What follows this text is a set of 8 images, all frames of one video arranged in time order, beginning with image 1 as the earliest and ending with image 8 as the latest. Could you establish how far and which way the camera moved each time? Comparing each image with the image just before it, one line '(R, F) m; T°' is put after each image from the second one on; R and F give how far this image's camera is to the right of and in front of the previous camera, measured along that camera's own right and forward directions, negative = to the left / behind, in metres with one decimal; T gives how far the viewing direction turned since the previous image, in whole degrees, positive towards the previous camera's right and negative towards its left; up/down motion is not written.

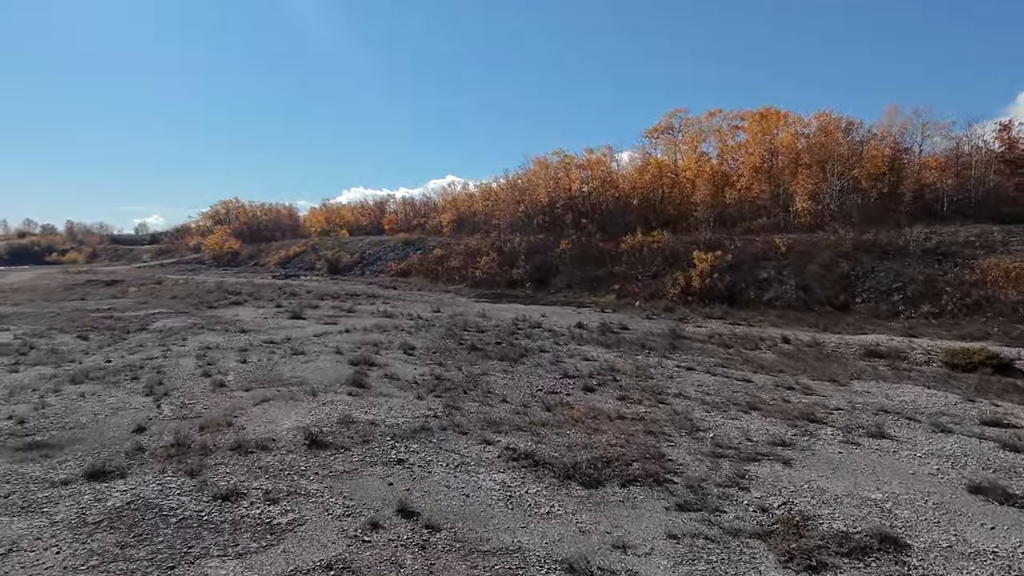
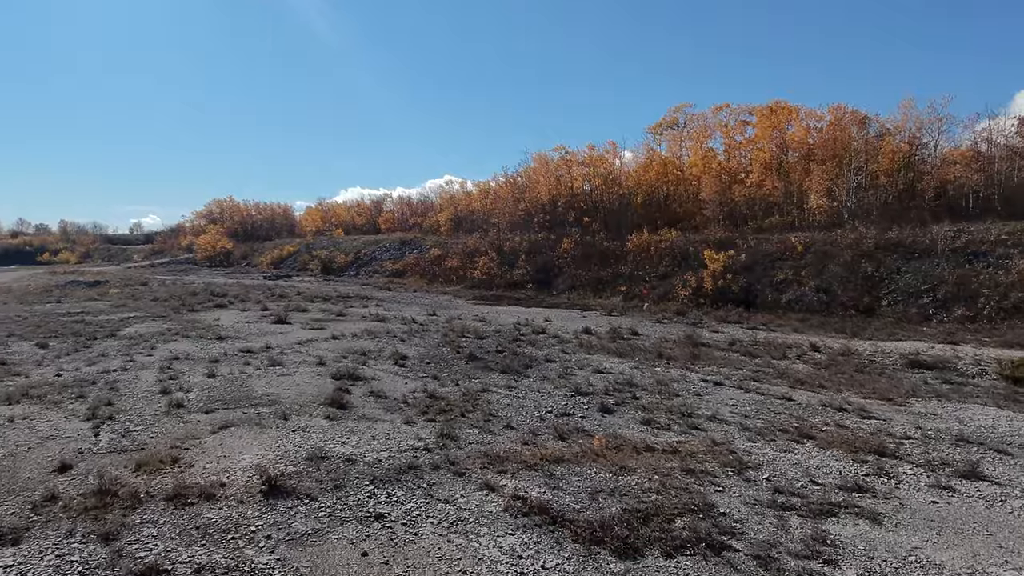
(-0.1, +2.2) m; 0°
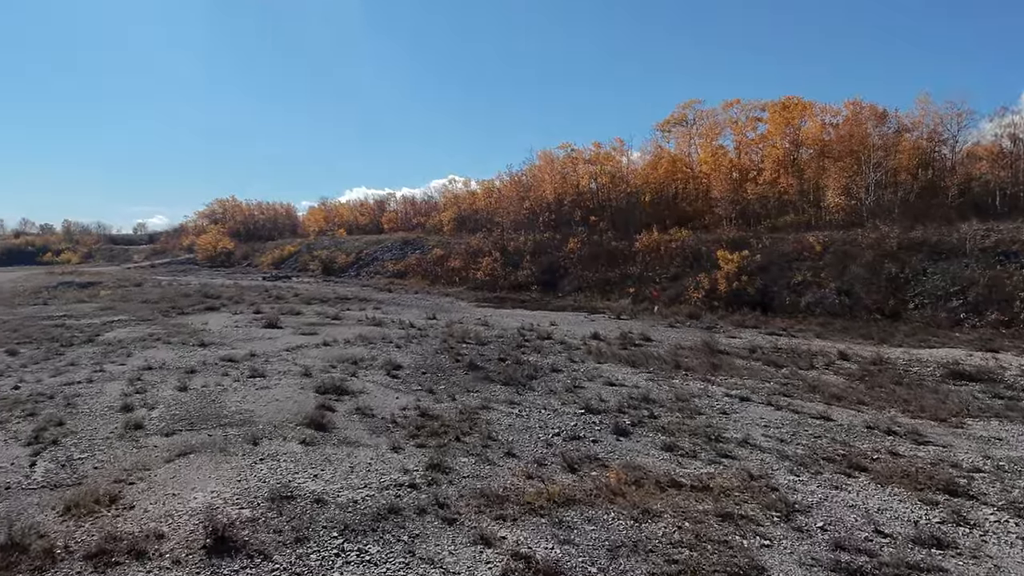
(0.0, +1.6) m; 0°
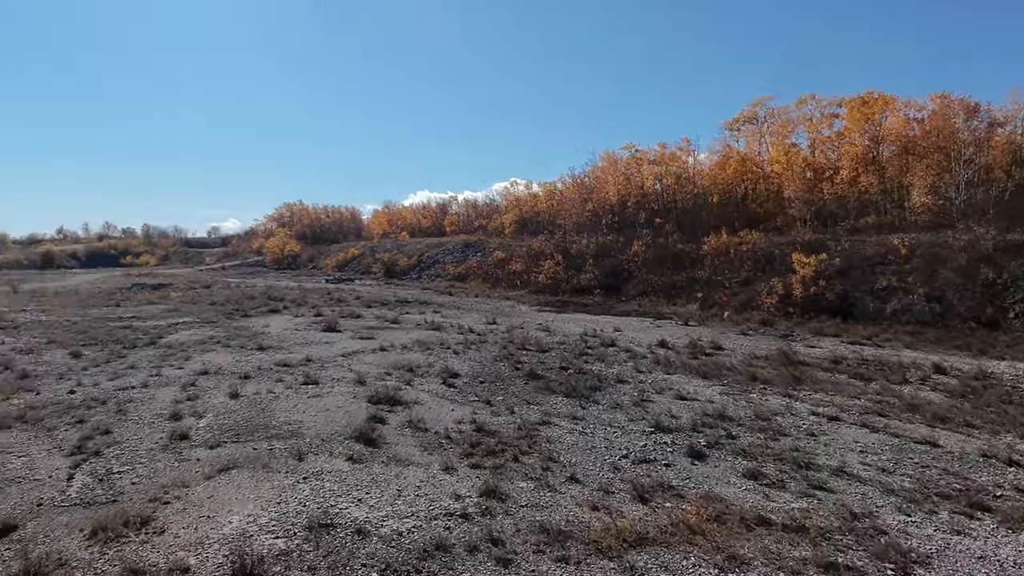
(0.0, +1.0) m; -5°
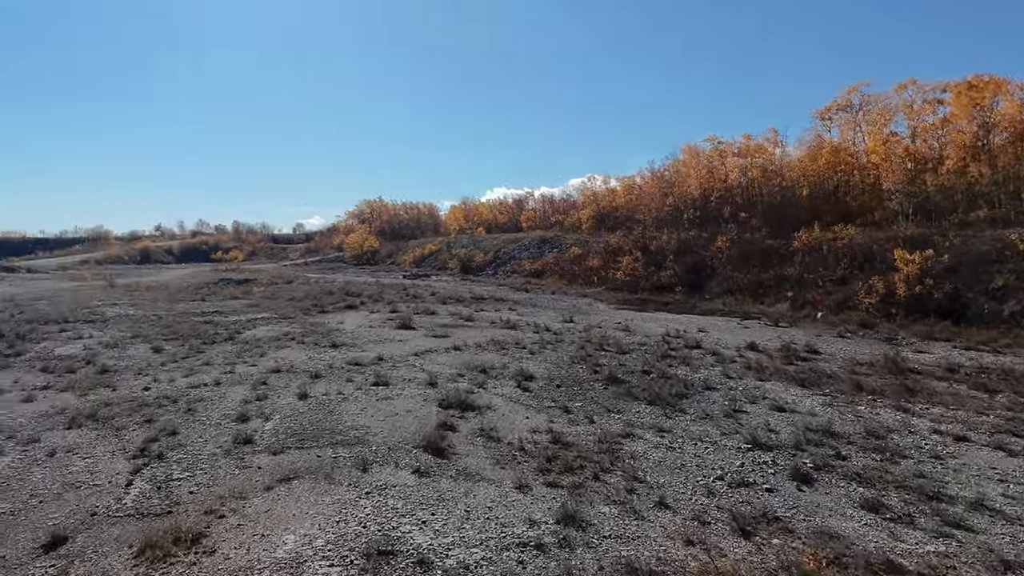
(-0.1, +1.0) m; -6°
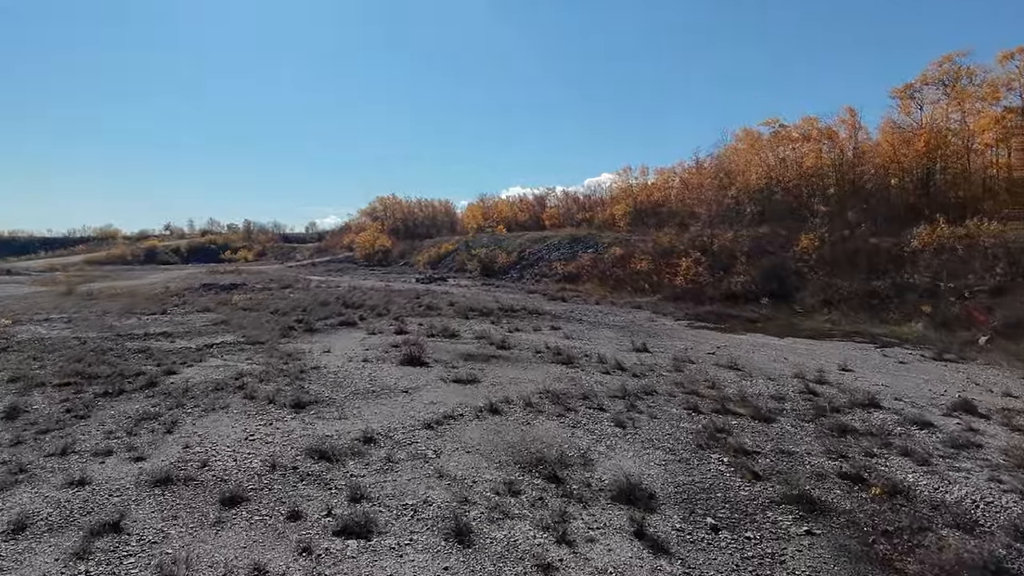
(-1.1, +8.3) m; -1°
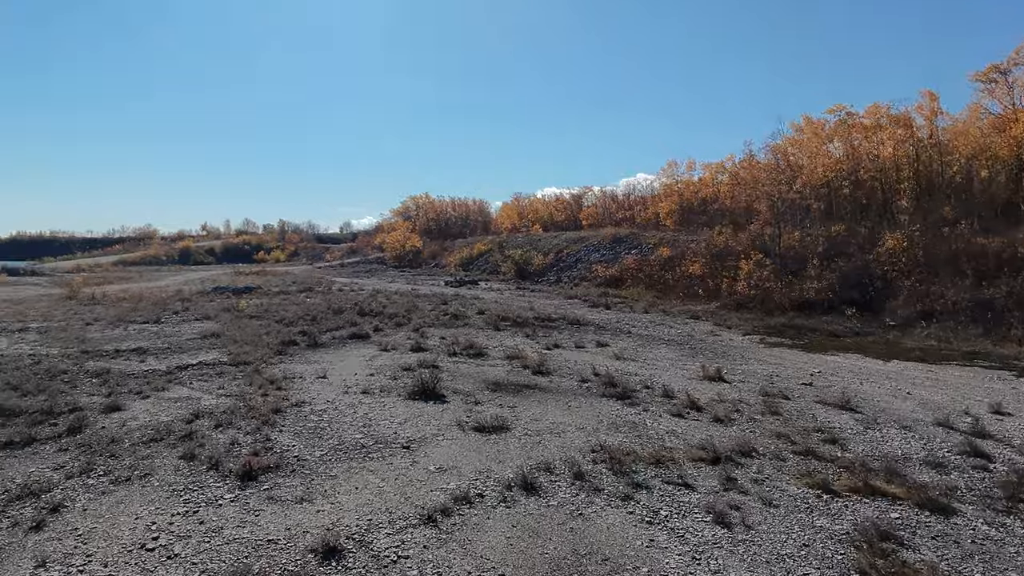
(-0.1, +4.3) m; -3°
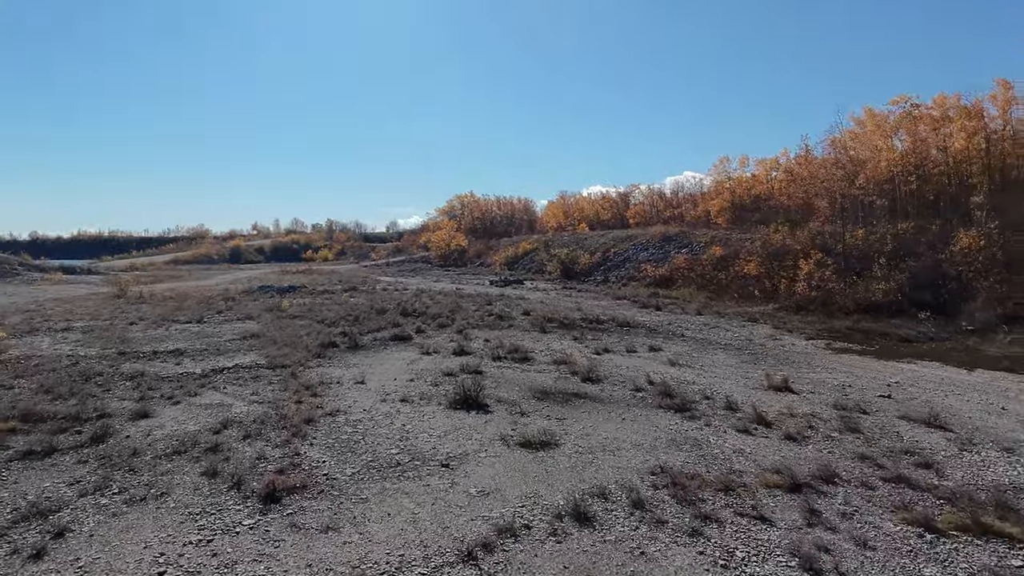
(-0.1, +1.1) m; -4°
